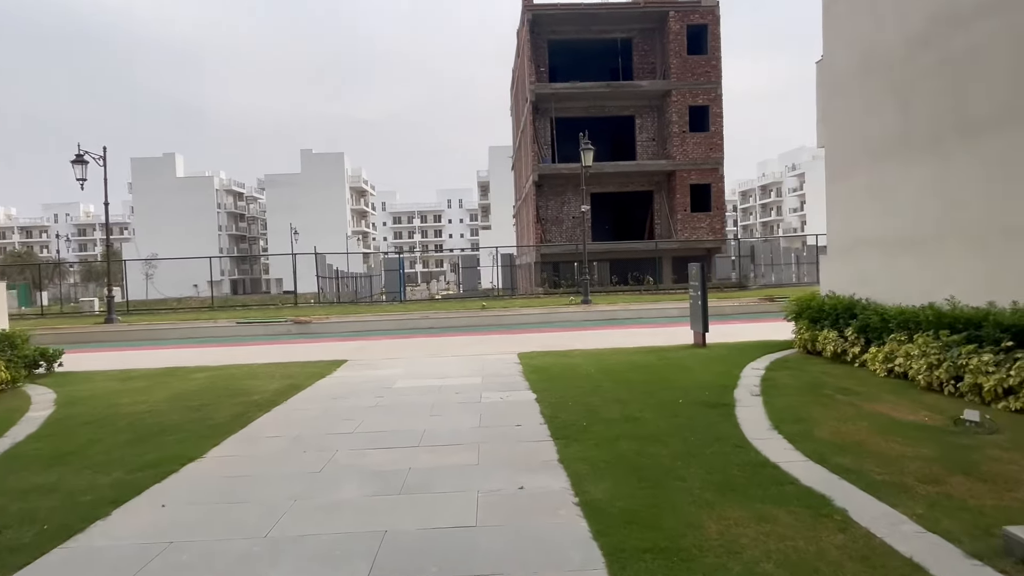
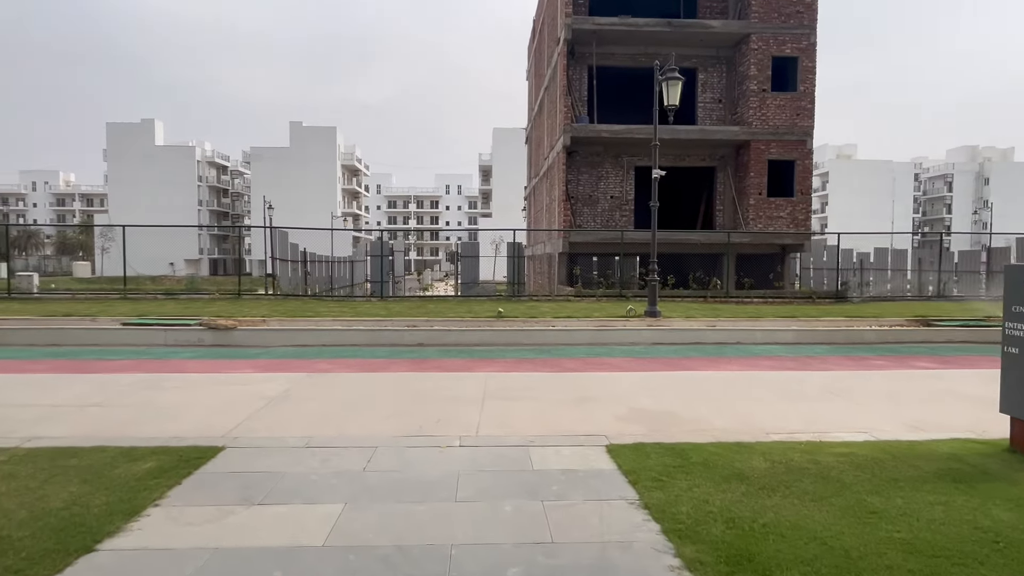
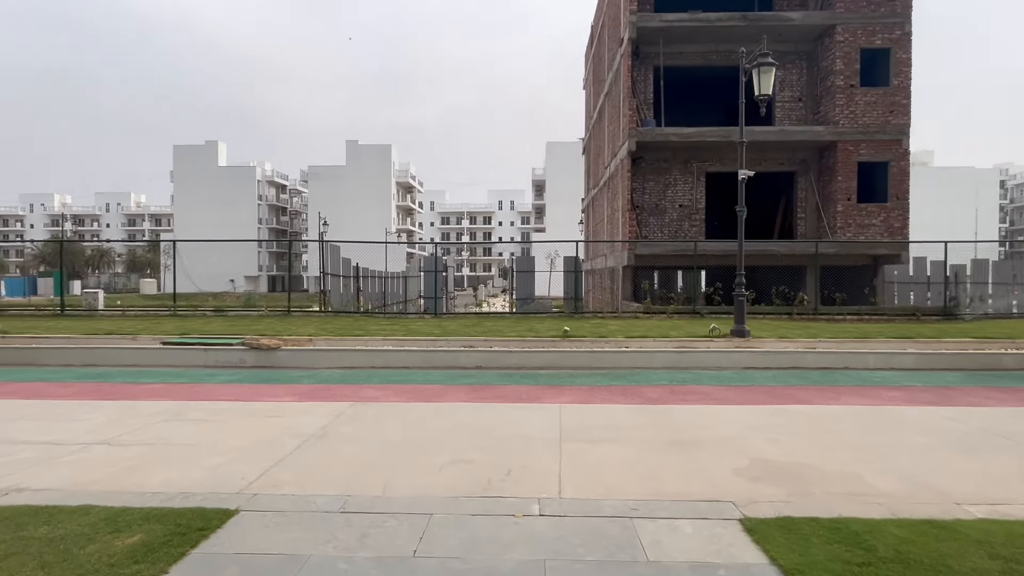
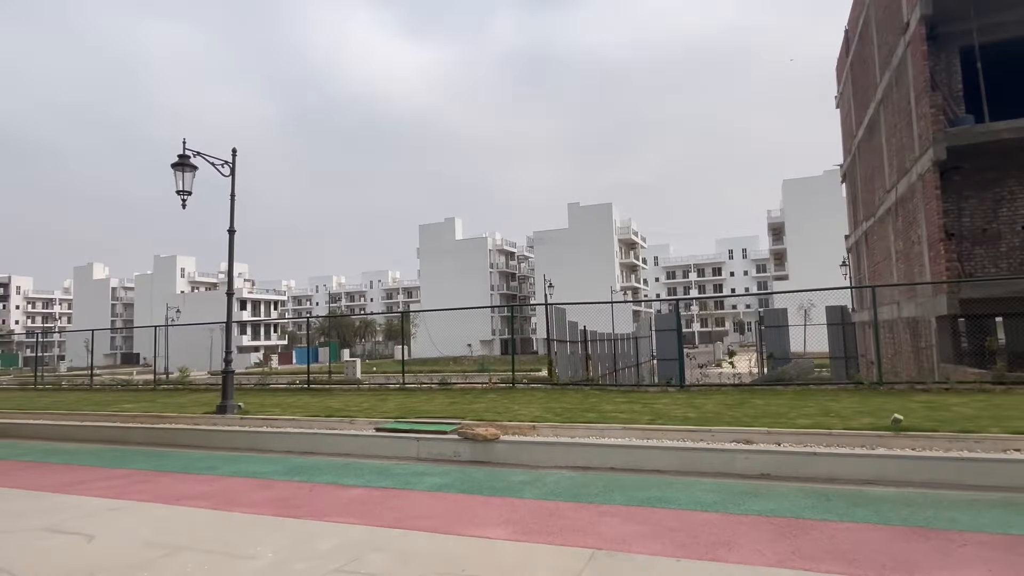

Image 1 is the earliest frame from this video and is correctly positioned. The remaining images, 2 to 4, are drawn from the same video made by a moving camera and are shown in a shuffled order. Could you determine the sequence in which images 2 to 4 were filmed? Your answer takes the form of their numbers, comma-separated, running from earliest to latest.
2, 3, 4
